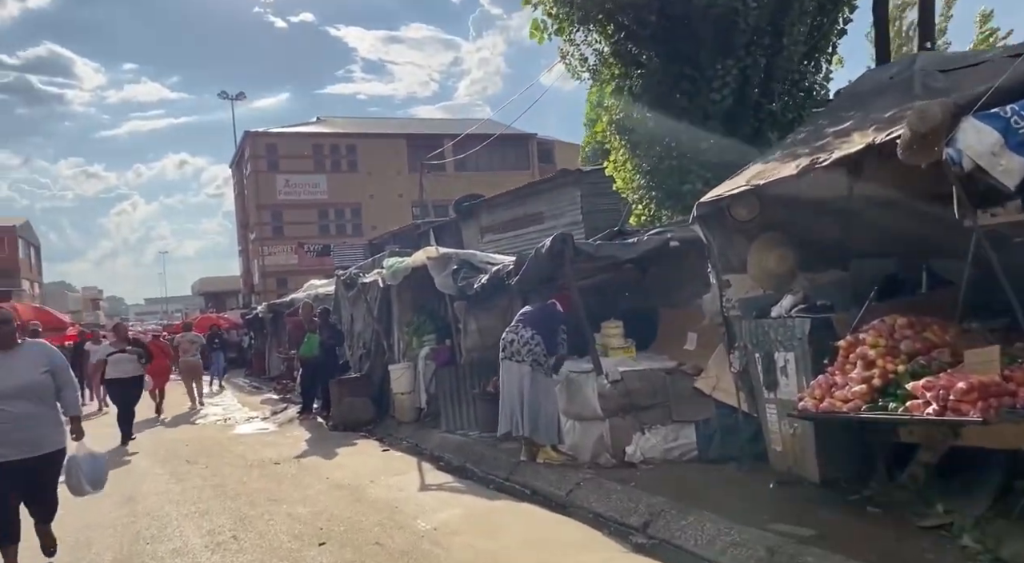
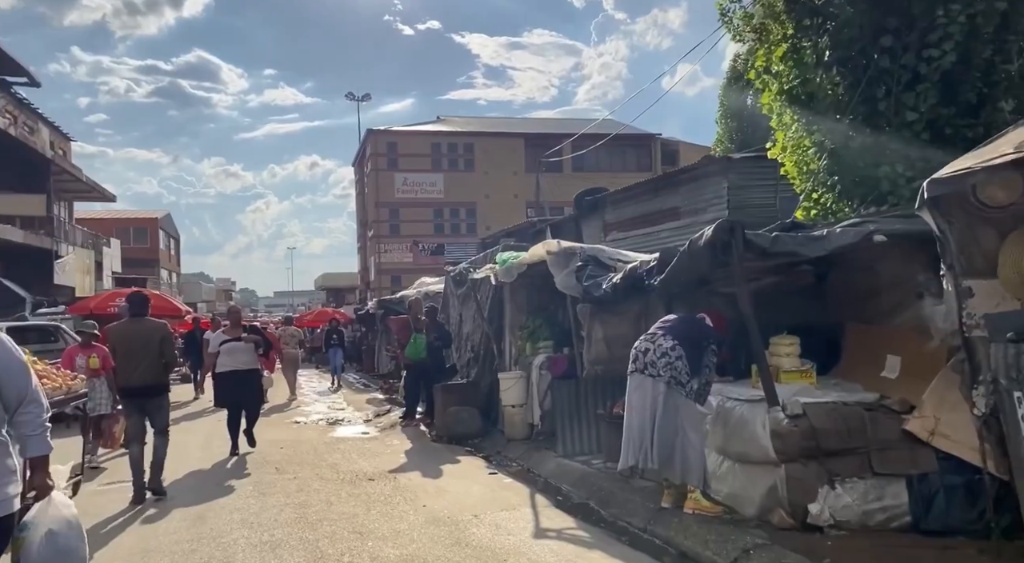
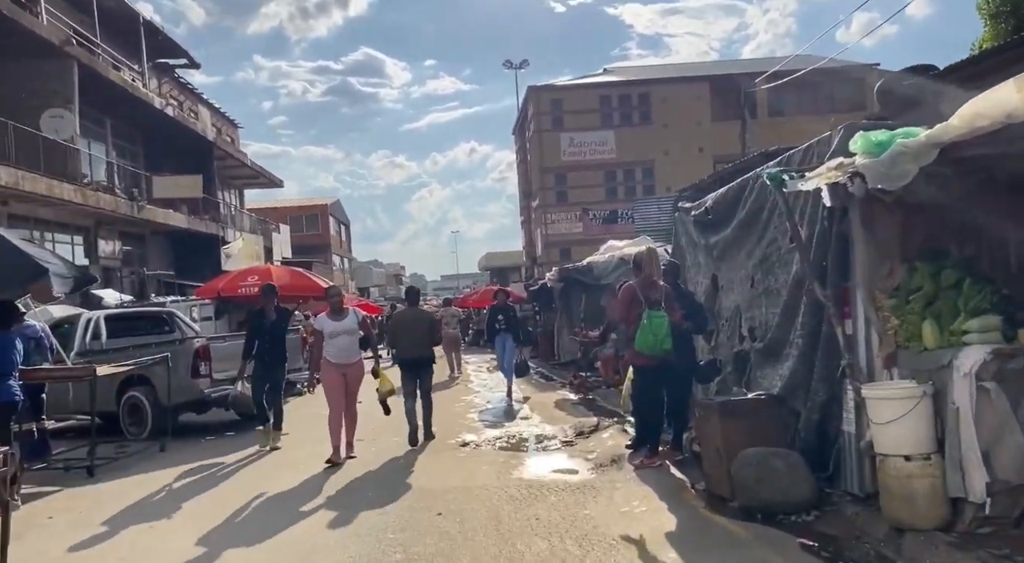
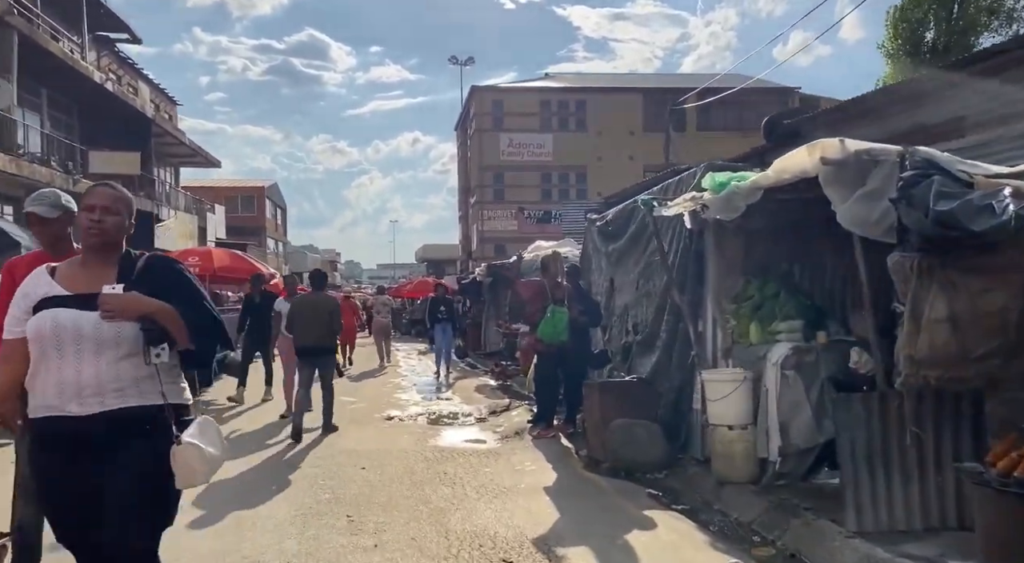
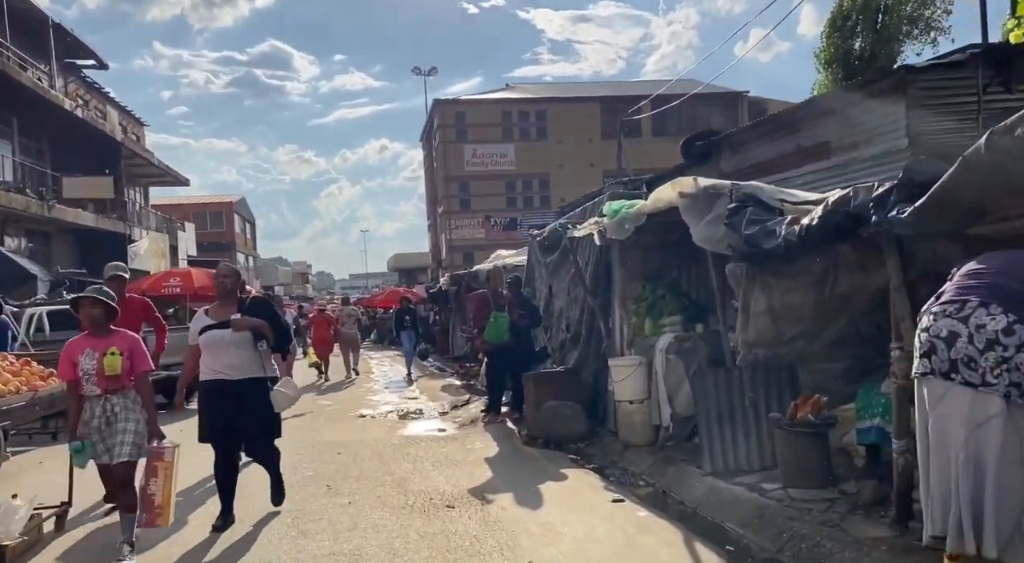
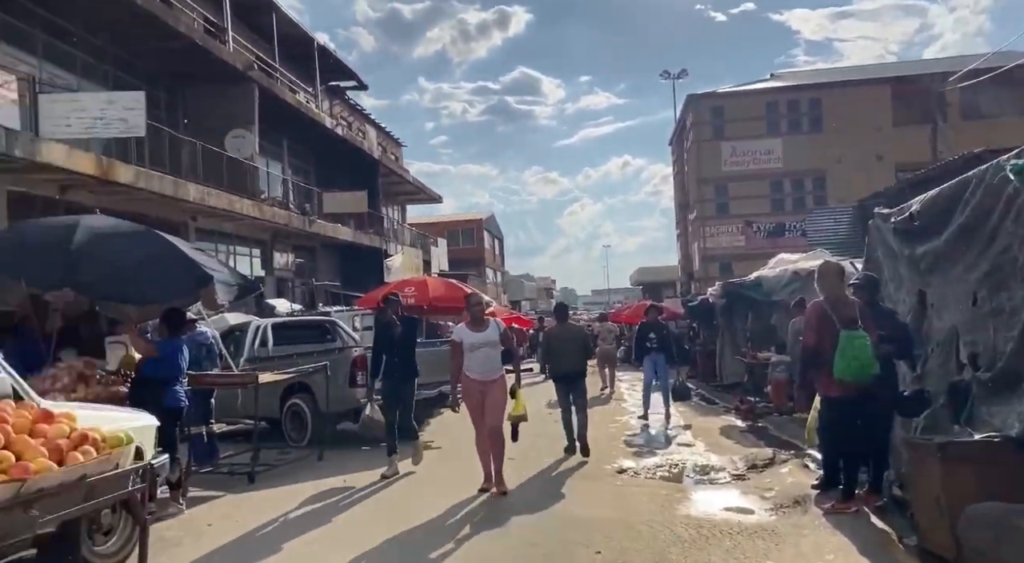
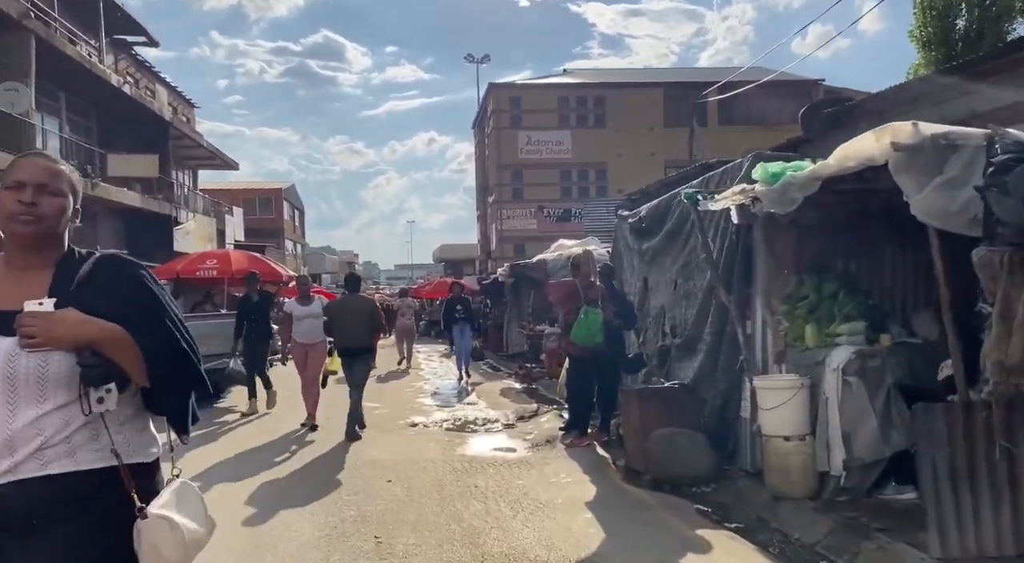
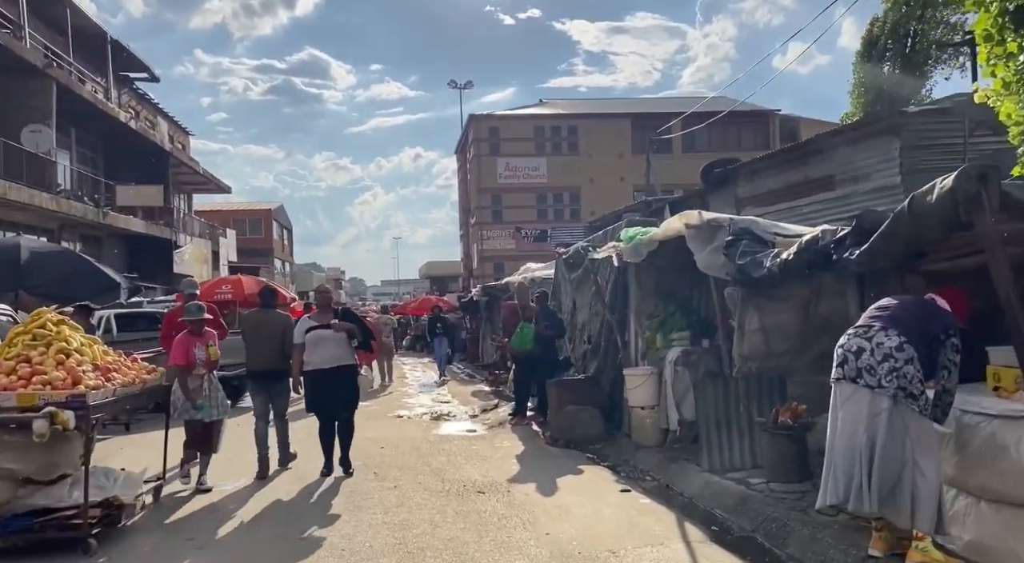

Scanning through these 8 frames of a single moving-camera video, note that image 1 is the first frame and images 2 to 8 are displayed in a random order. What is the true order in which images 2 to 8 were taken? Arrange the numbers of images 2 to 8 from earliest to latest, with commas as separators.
2, 8, 5, 4, 7, 3, 6
